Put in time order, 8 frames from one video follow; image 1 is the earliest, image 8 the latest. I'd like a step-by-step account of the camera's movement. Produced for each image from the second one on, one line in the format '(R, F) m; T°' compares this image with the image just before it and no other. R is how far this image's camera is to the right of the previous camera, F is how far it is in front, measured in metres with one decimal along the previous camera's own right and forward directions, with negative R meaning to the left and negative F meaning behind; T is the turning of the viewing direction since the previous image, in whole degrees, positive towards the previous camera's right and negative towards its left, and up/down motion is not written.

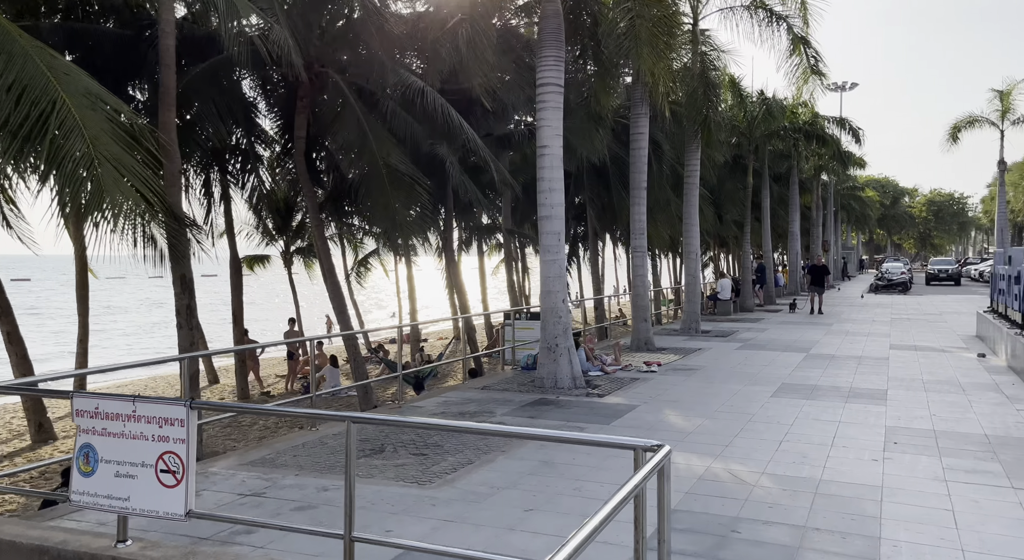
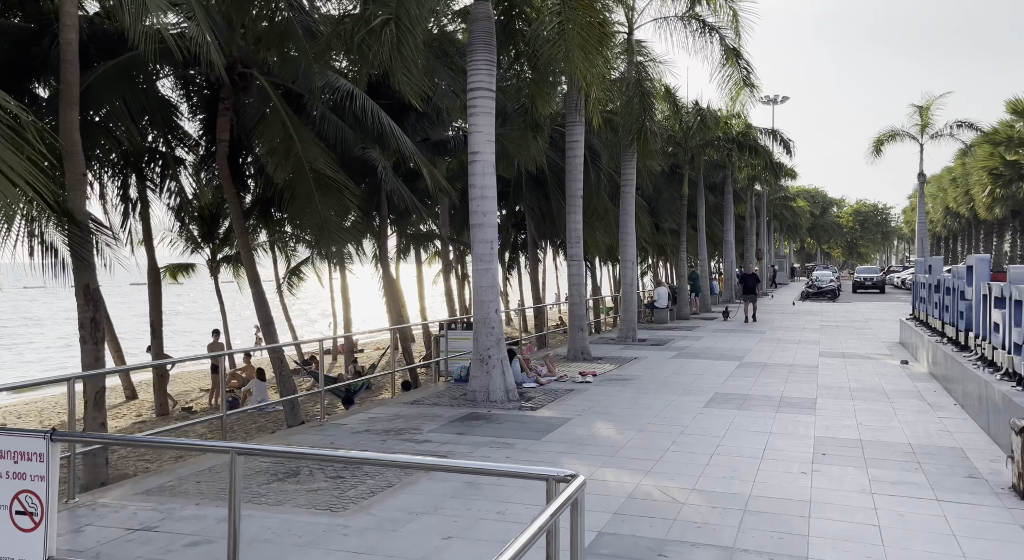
(+0.1, +0.2) m; +5°
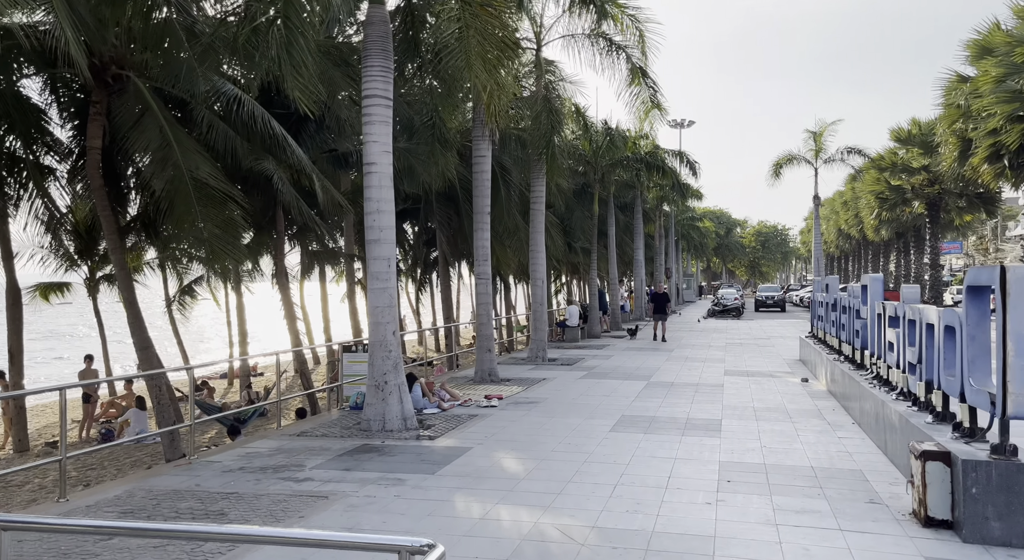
(+0.2, +0.4) m; +7°
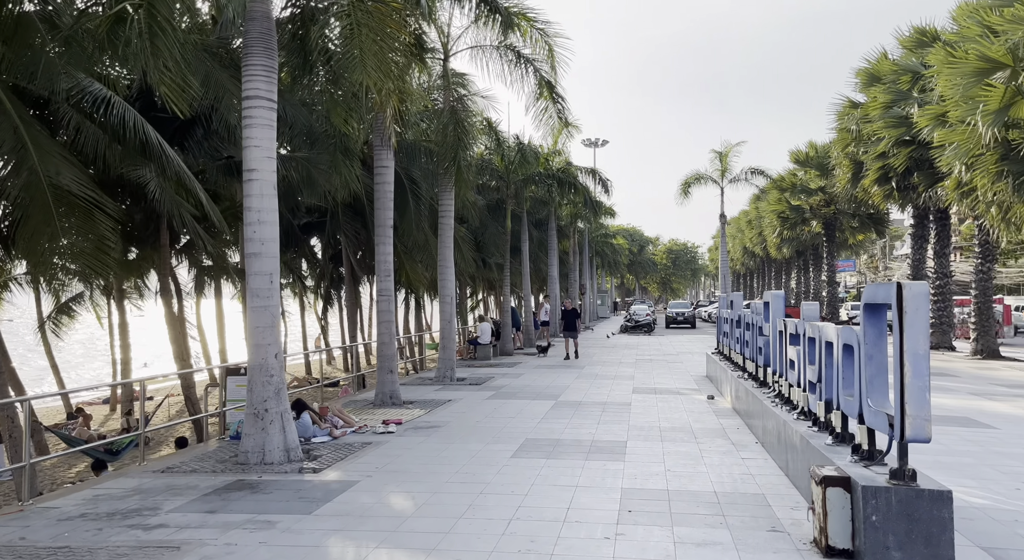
(+0.2, +0.4) m; +6°
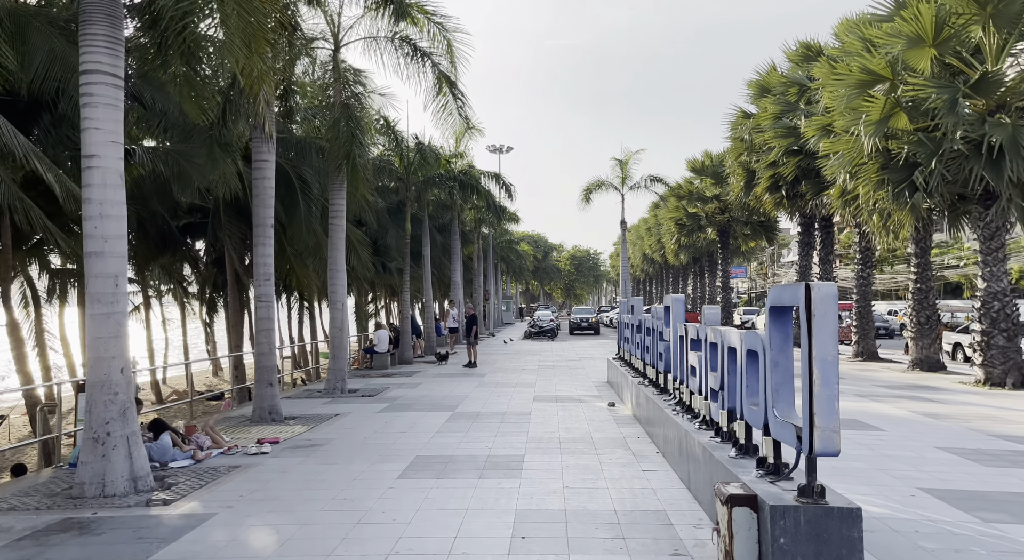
(+0.2, +0.6) m; +7°
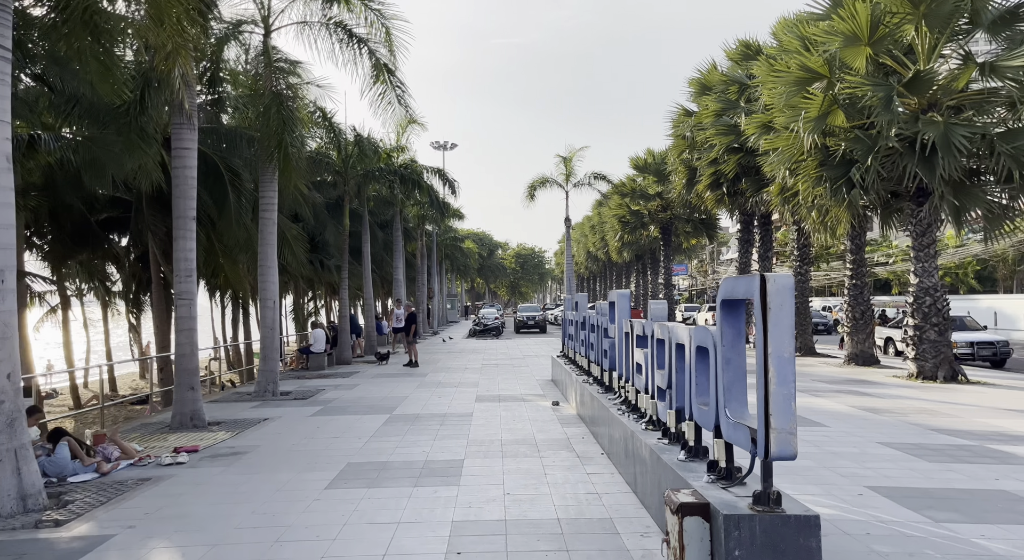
(+0.1, +0.4) m; +4°
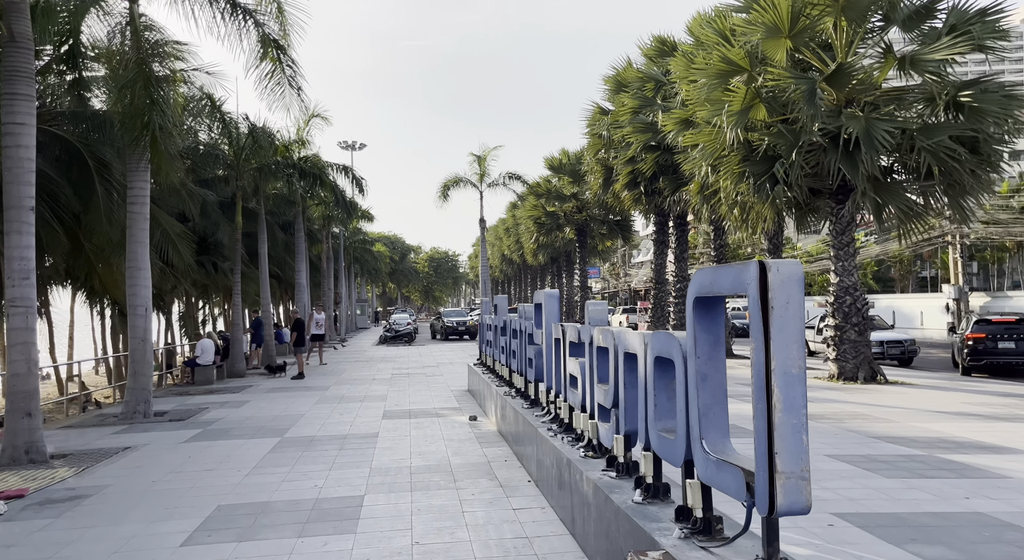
(0.0, +1.2) m; +7°
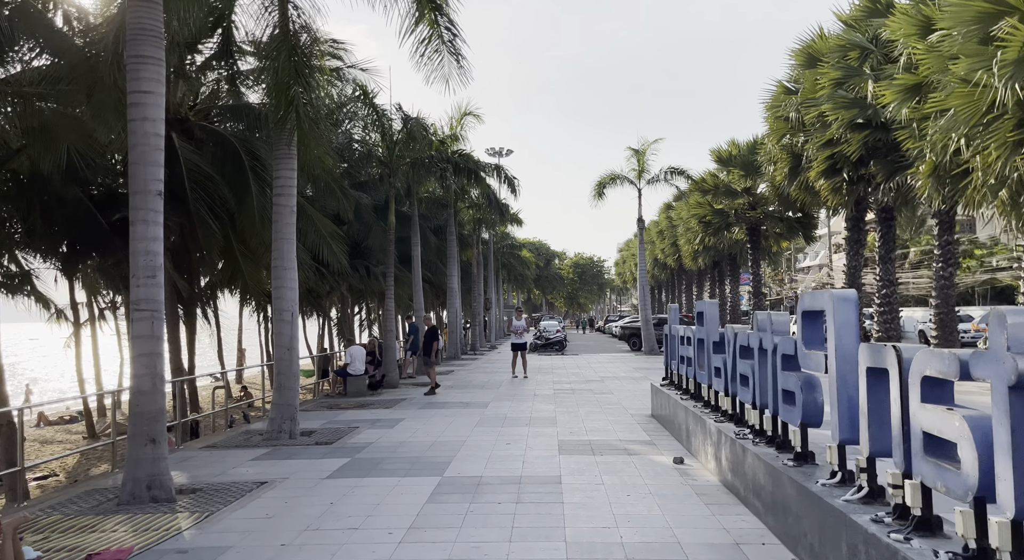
(-0.8, +2.1) m; -11°
